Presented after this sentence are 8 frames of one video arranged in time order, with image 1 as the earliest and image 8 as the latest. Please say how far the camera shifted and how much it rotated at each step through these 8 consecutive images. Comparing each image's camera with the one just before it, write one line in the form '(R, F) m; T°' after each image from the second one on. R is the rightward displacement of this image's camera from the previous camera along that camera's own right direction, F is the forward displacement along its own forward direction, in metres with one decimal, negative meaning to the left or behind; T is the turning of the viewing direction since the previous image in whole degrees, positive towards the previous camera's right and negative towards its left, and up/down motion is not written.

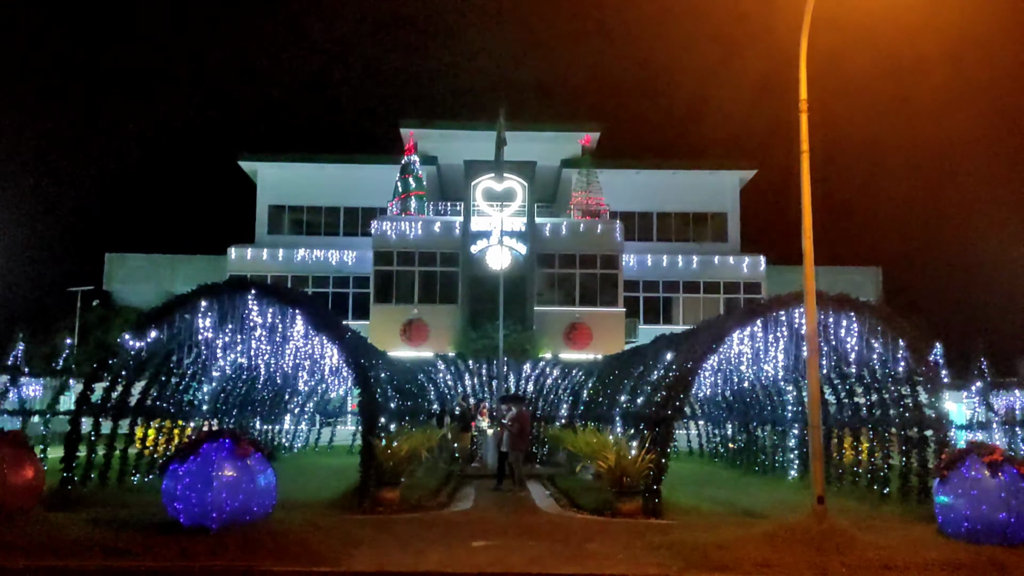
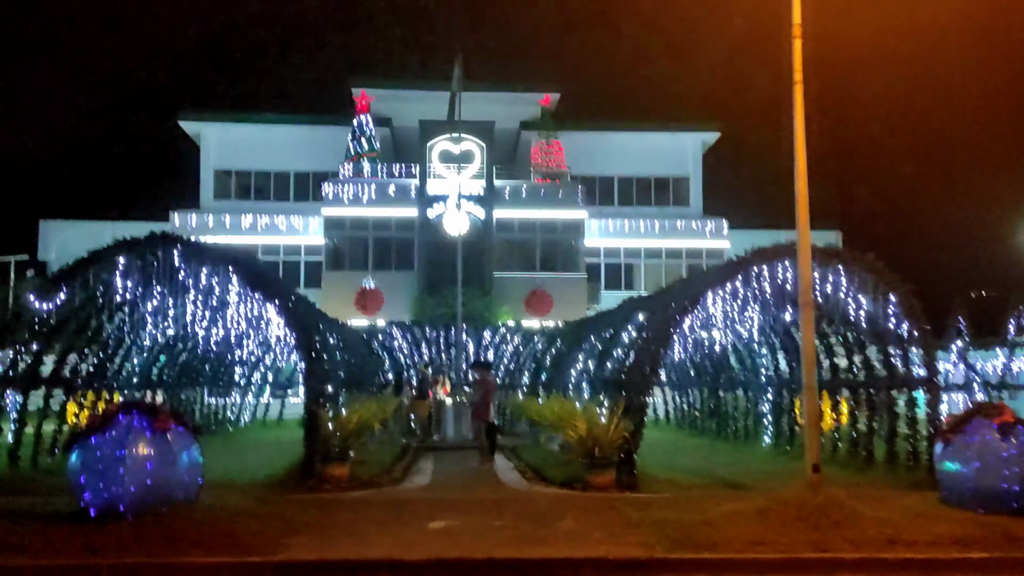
(0.0, +1.4) m; +3°
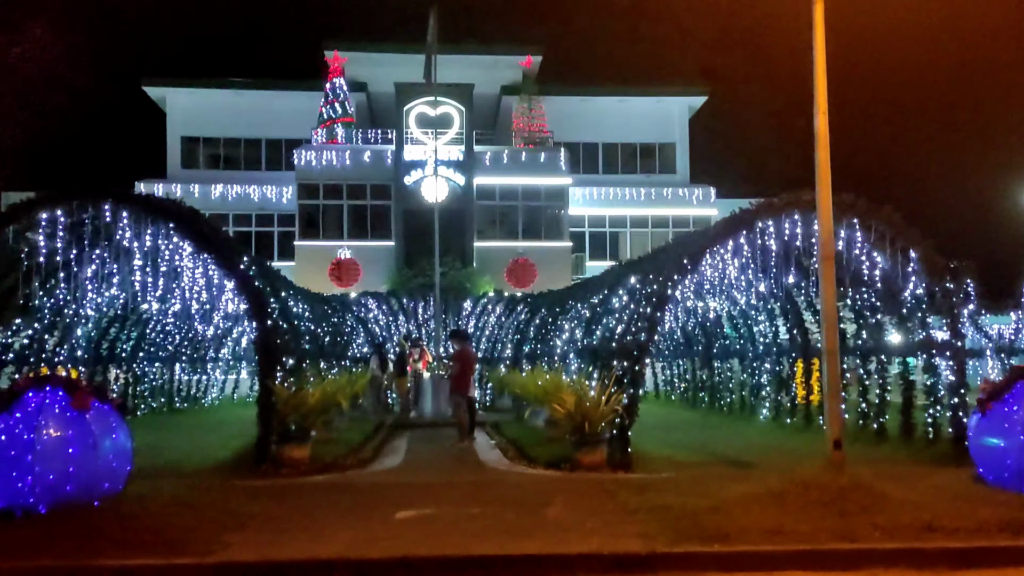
(+0.1, +1.4) m; +1°
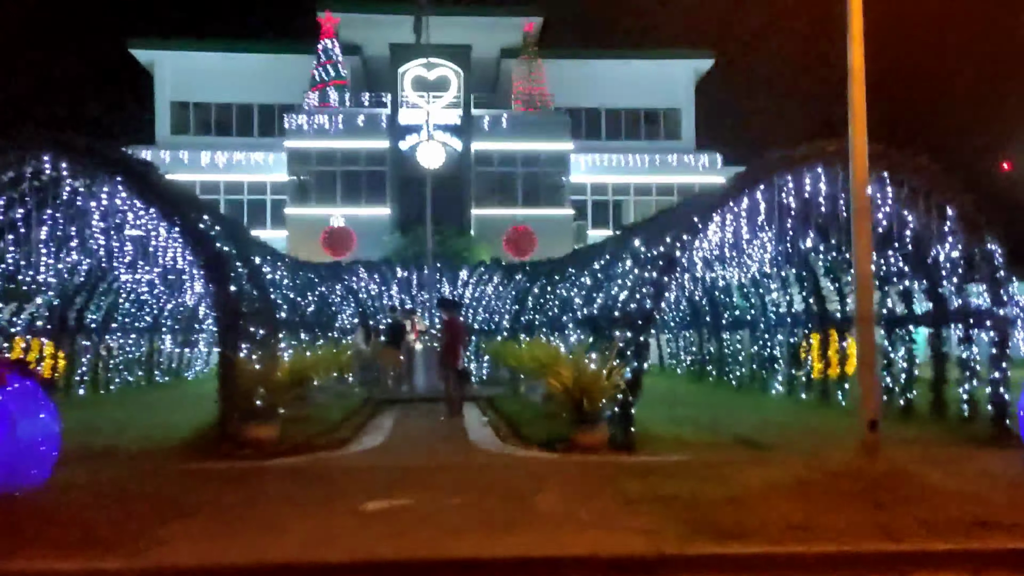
(+0.1, +1.3) m; 0°
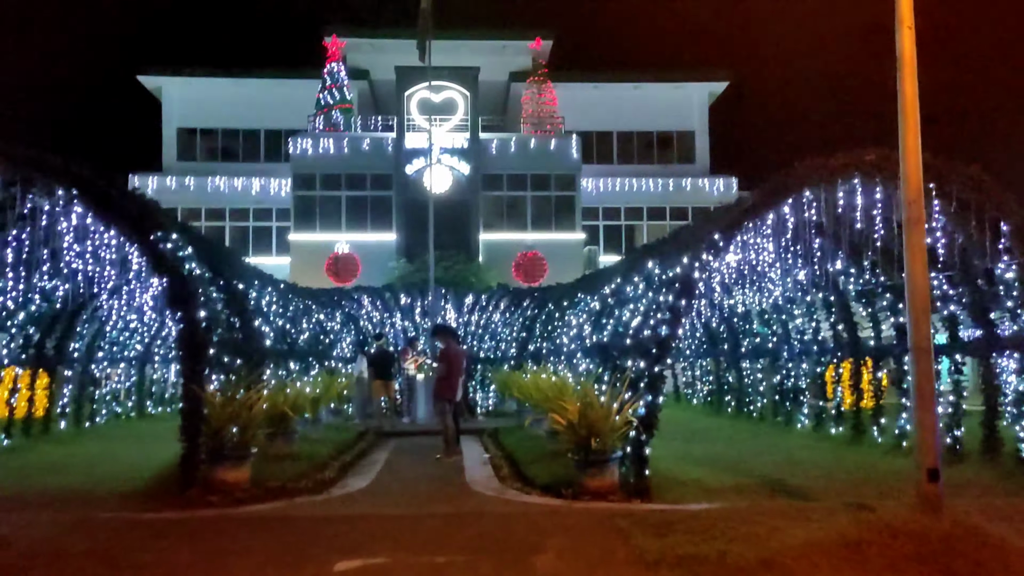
(+0.2, +1.1) m; -1°
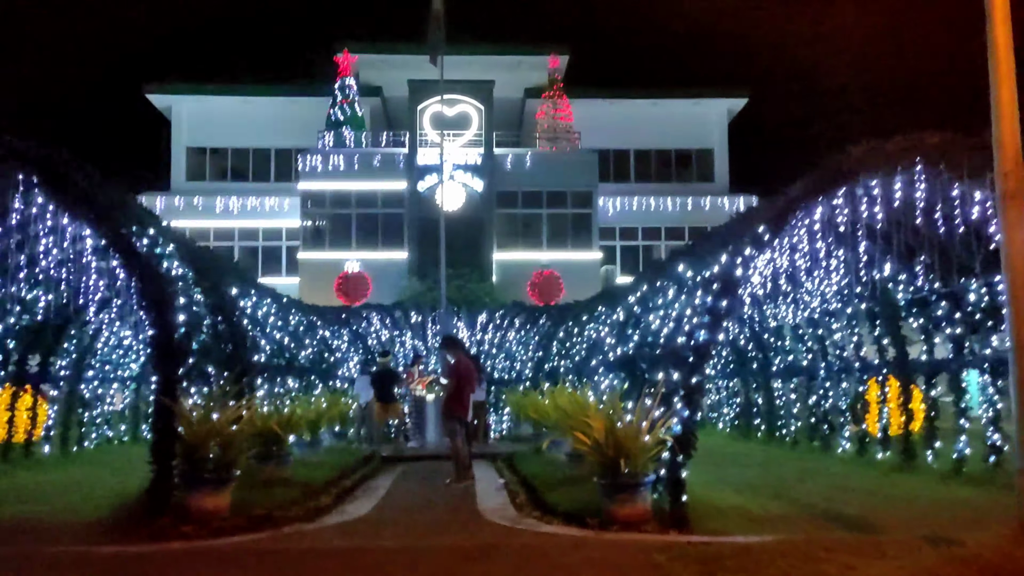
(0.0, +1.1) m; -1°
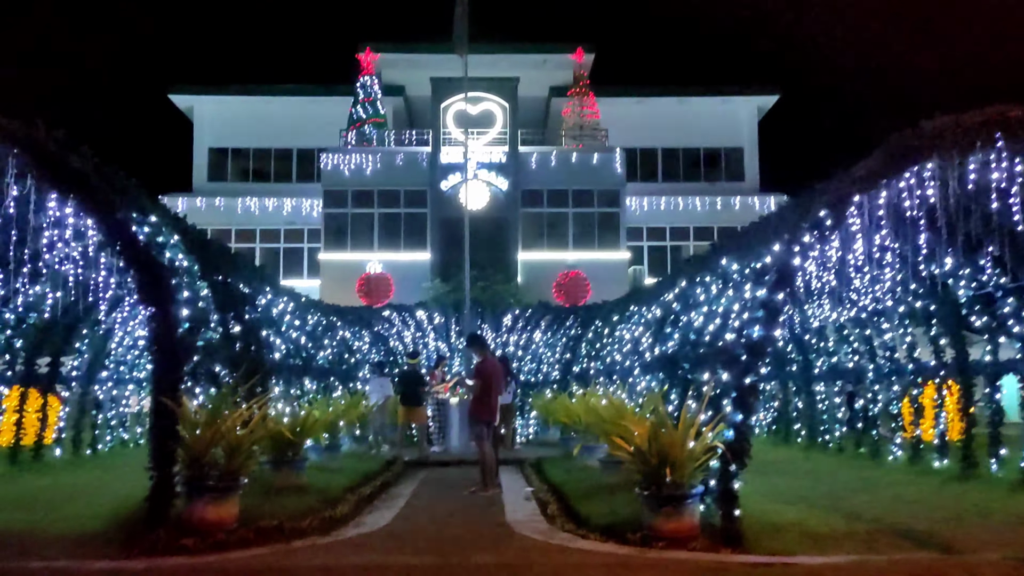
(-0.1, +0.8) m; -1°
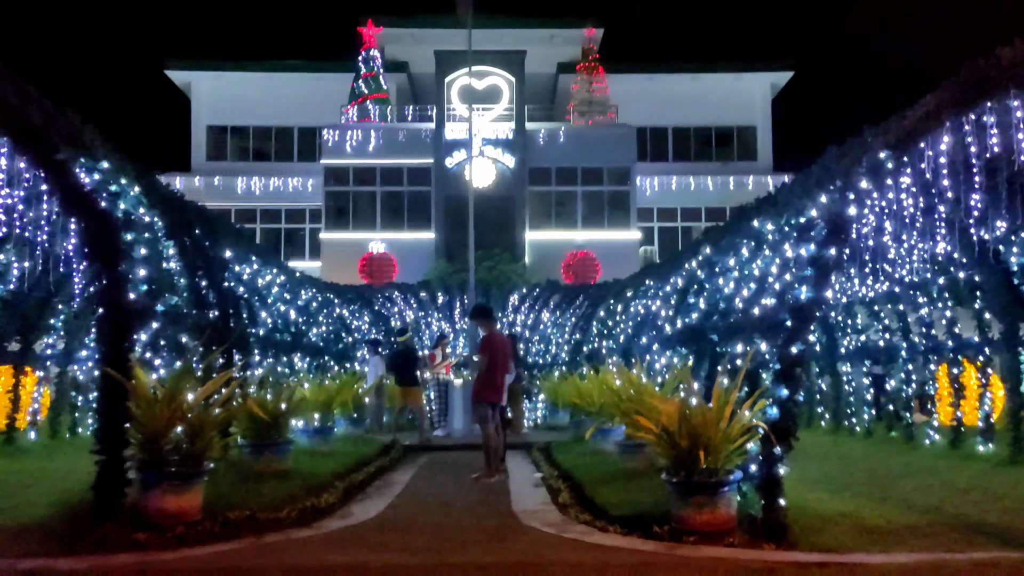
(0.0, +1.1) m; 0°
